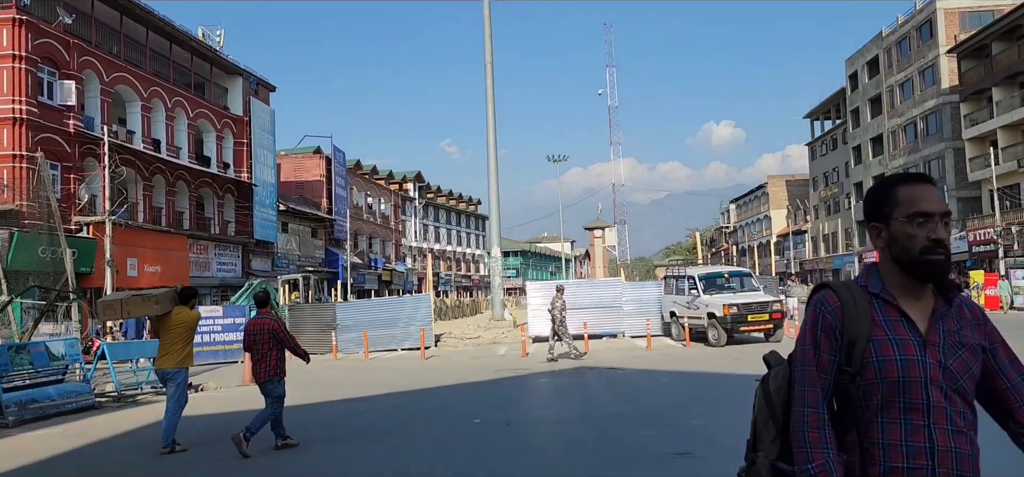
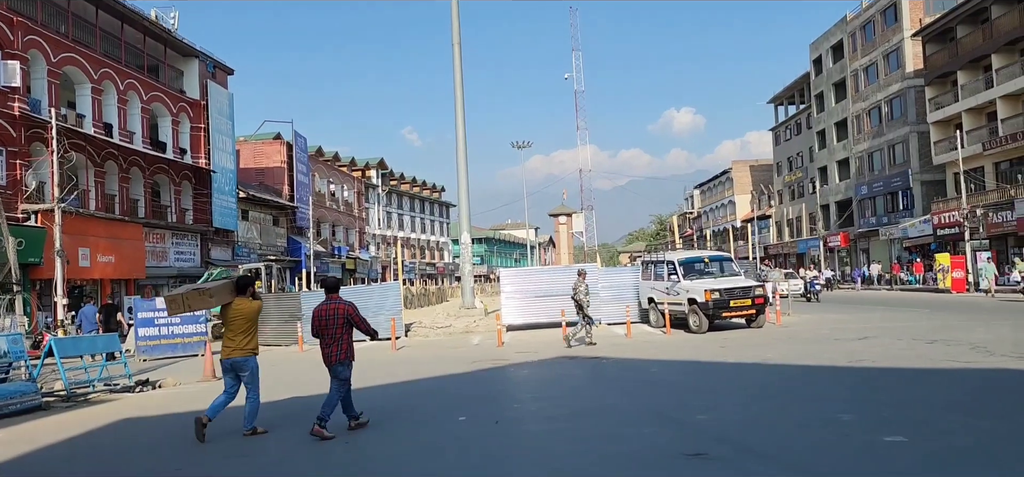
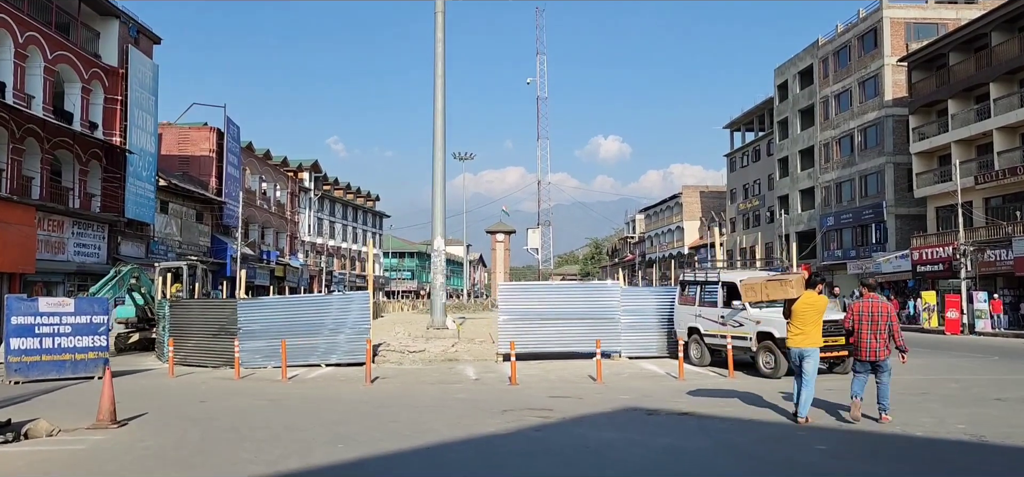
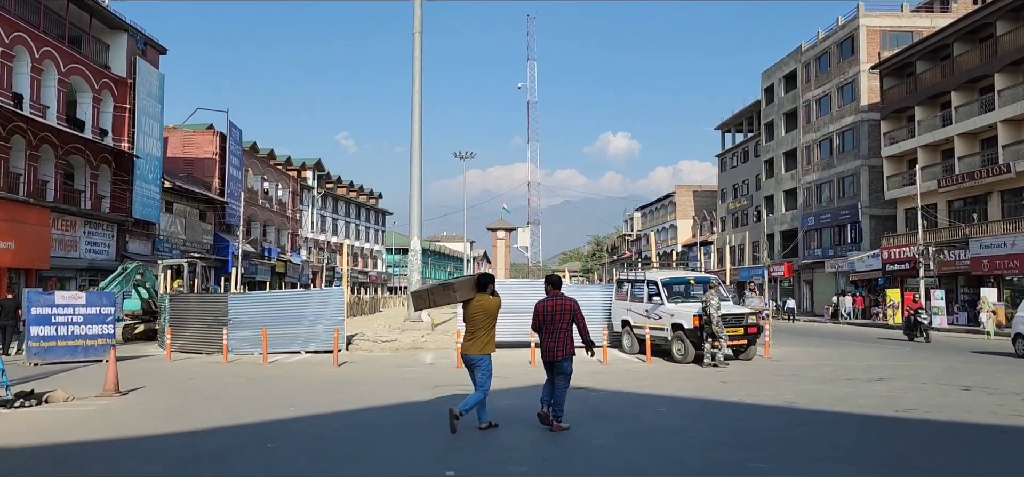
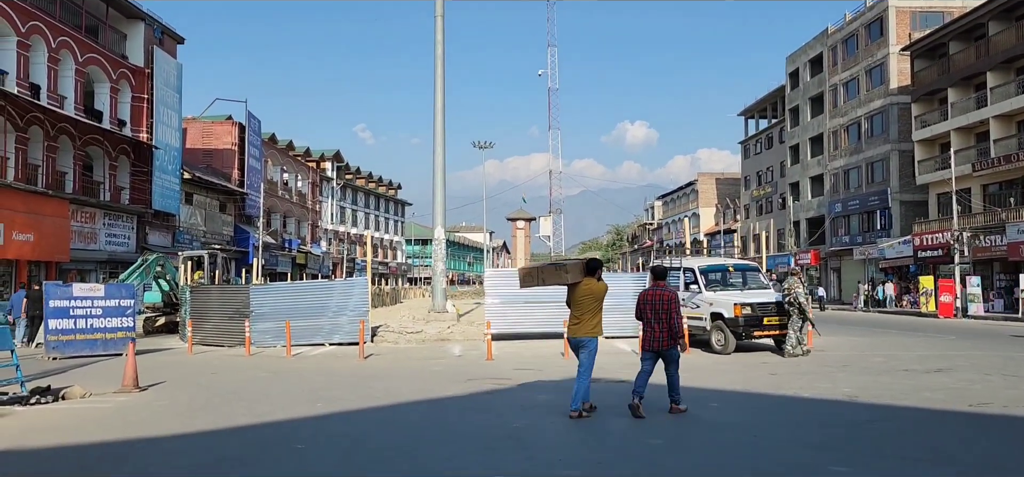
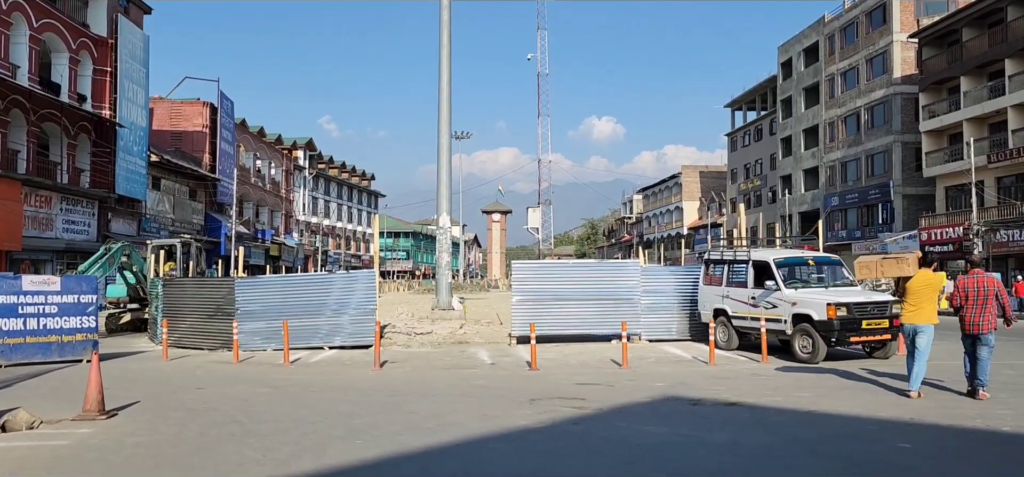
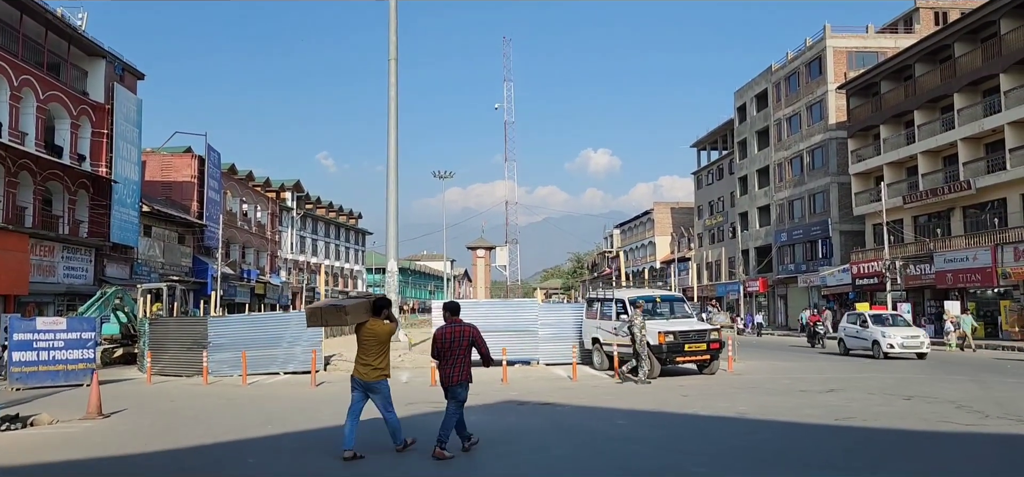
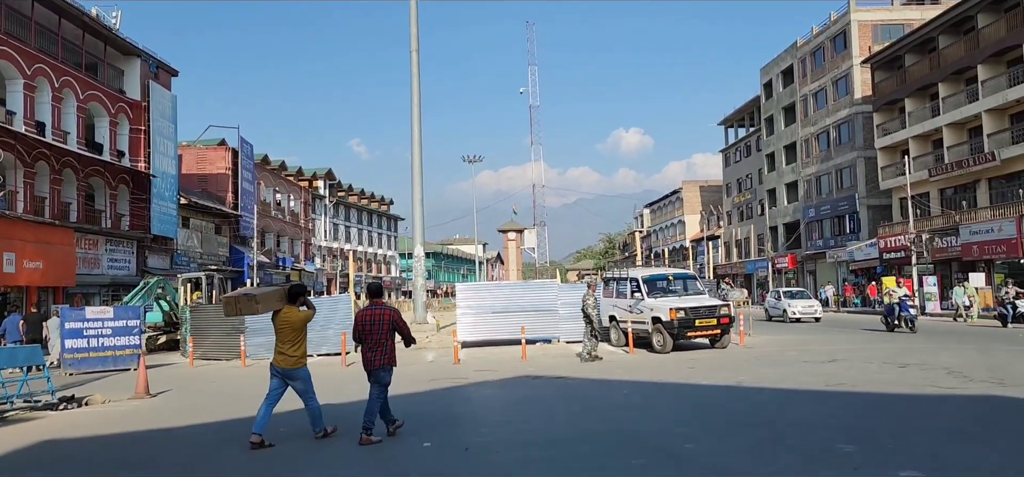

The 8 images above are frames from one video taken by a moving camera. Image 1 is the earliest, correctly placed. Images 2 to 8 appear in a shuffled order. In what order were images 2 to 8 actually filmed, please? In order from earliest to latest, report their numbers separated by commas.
2, 8, 7, 4, 5, 3, 6
